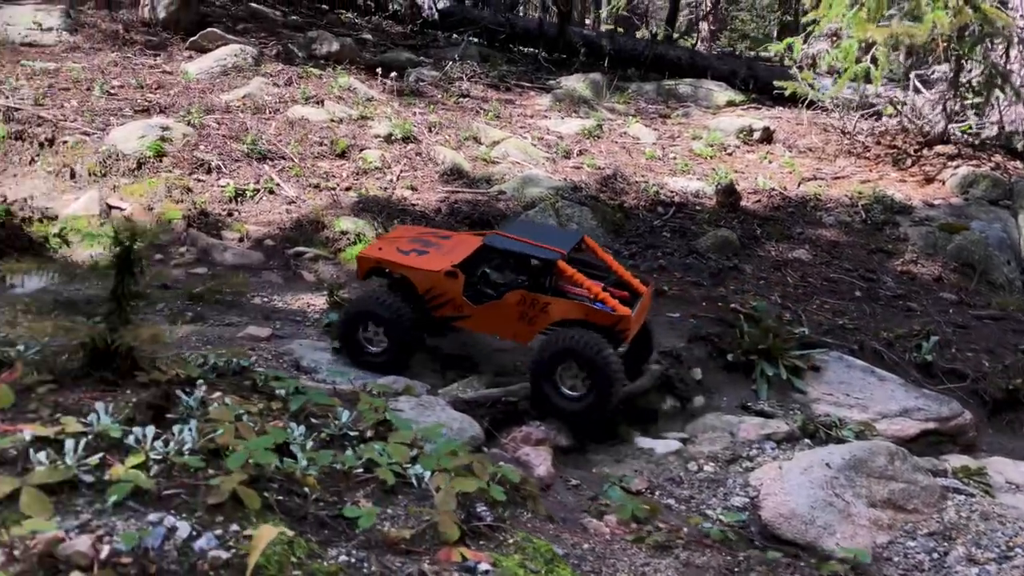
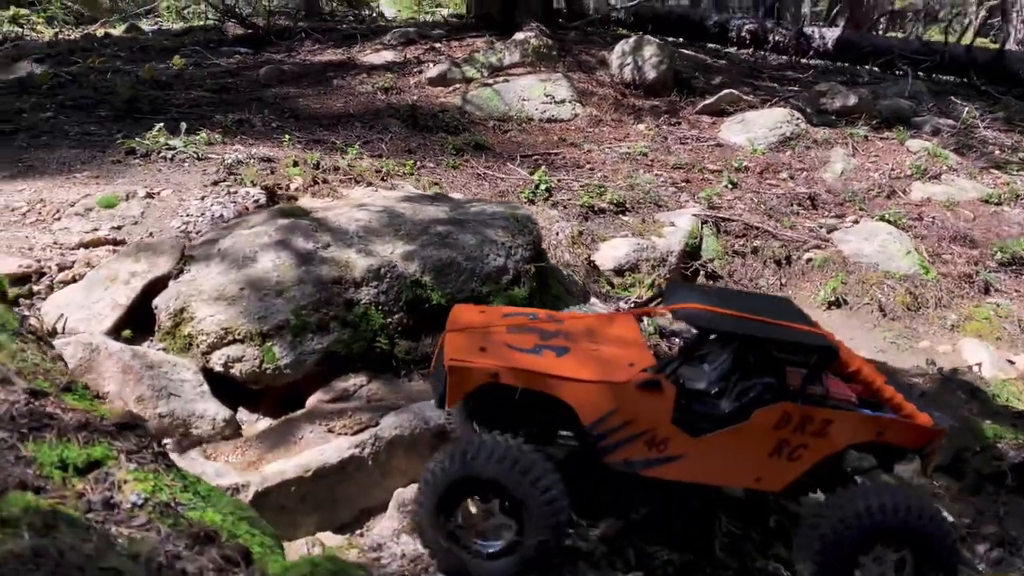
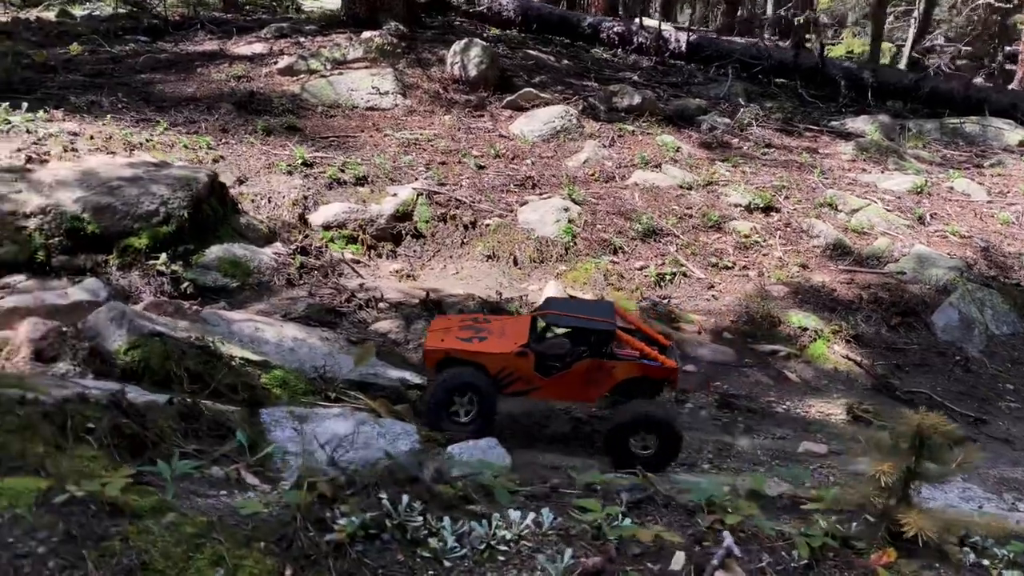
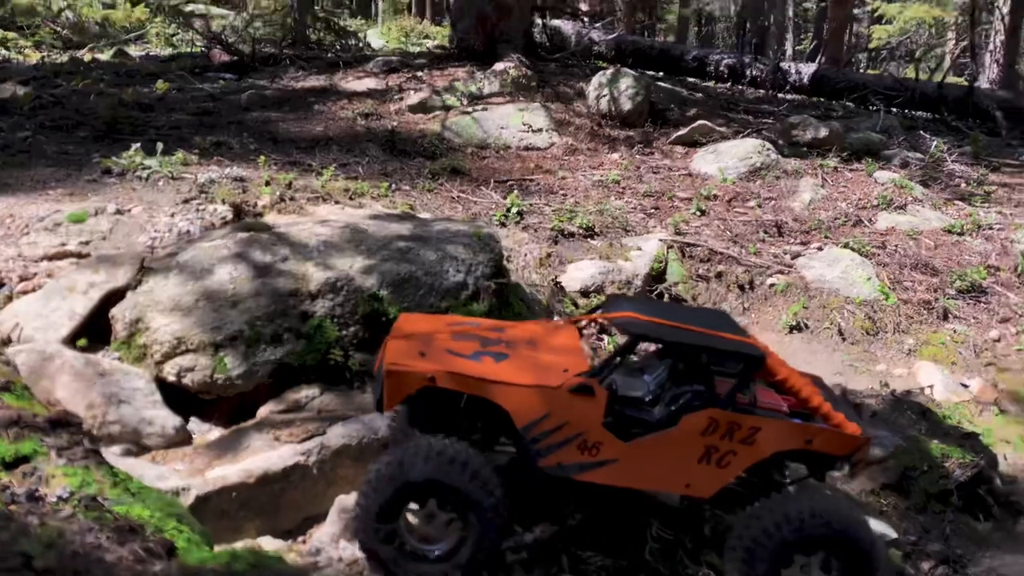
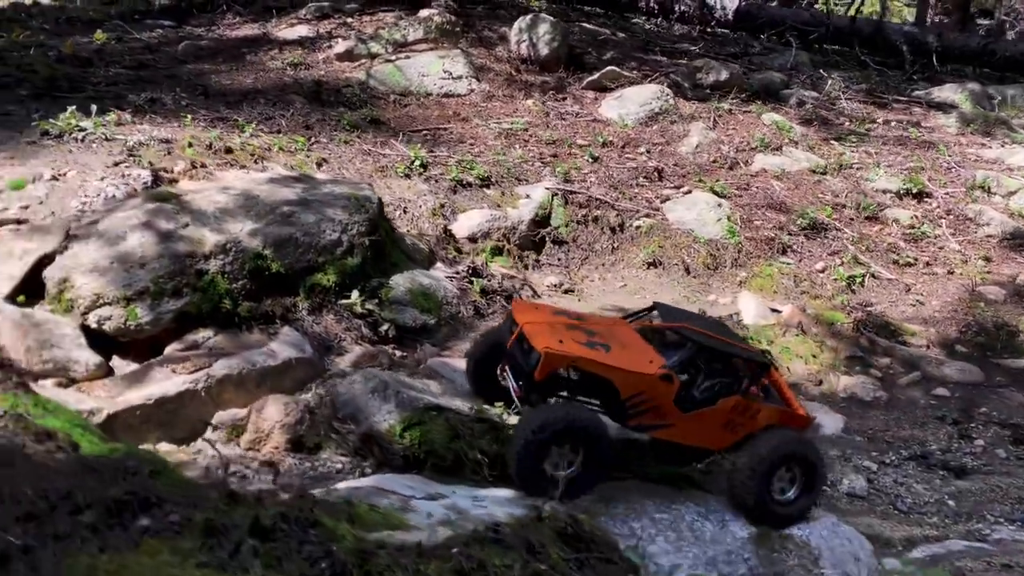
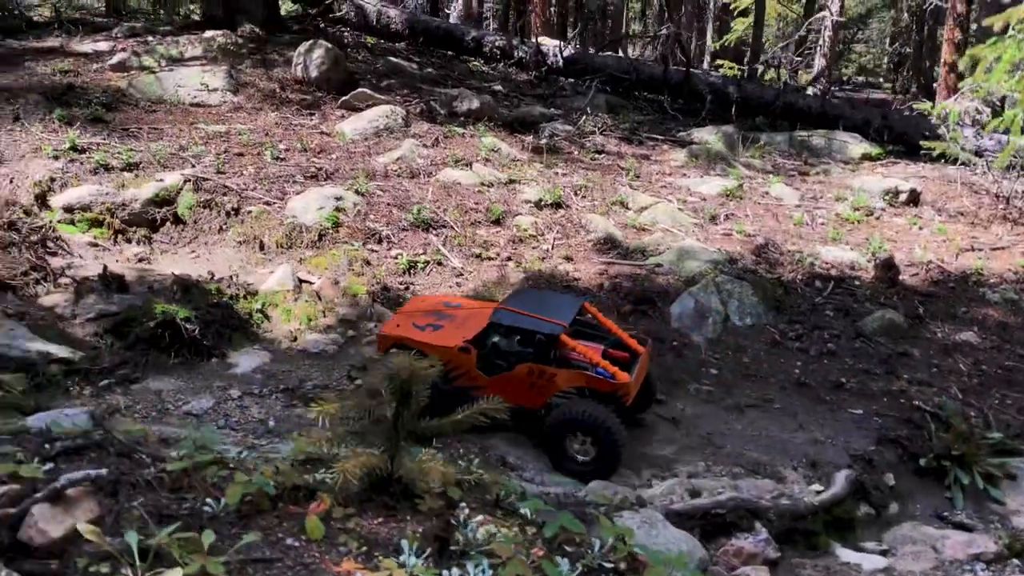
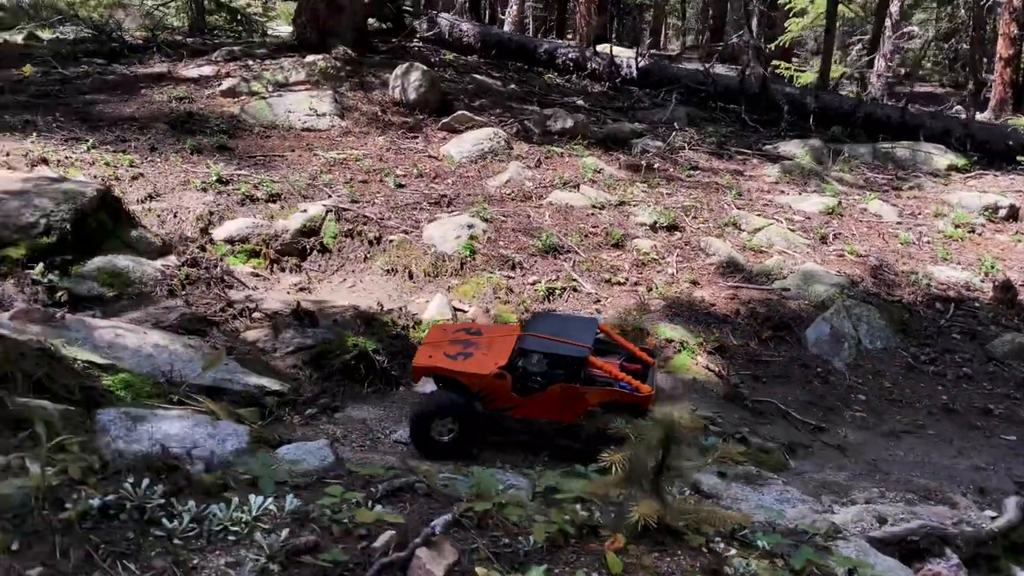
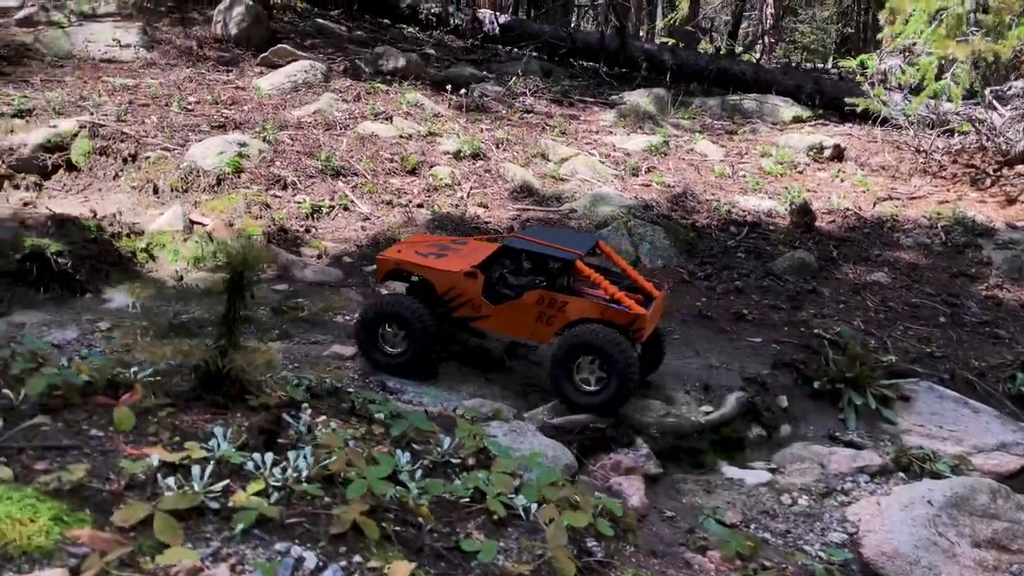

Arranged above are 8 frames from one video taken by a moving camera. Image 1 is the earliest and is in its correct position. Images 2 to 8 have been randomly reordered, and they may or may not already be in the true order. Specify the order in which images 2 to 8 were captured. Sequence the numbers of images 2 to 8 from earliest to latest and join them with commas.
8, 6, 7, 3, 5, 2, 4
